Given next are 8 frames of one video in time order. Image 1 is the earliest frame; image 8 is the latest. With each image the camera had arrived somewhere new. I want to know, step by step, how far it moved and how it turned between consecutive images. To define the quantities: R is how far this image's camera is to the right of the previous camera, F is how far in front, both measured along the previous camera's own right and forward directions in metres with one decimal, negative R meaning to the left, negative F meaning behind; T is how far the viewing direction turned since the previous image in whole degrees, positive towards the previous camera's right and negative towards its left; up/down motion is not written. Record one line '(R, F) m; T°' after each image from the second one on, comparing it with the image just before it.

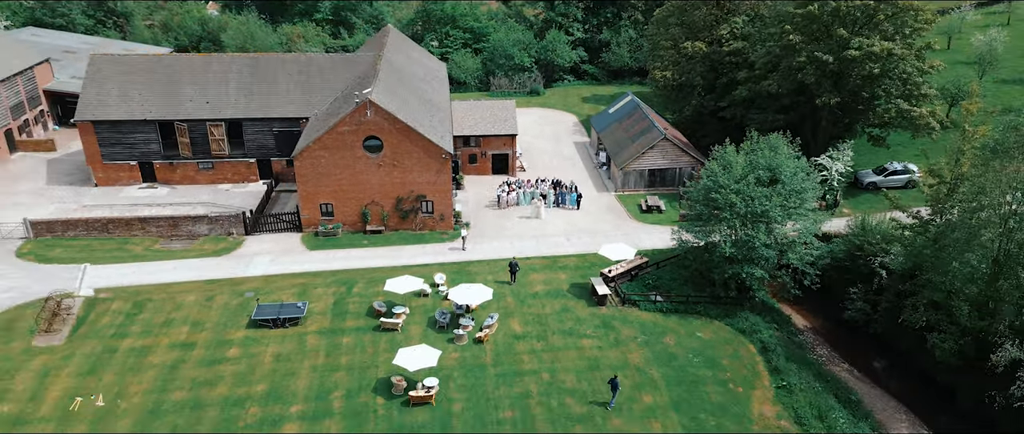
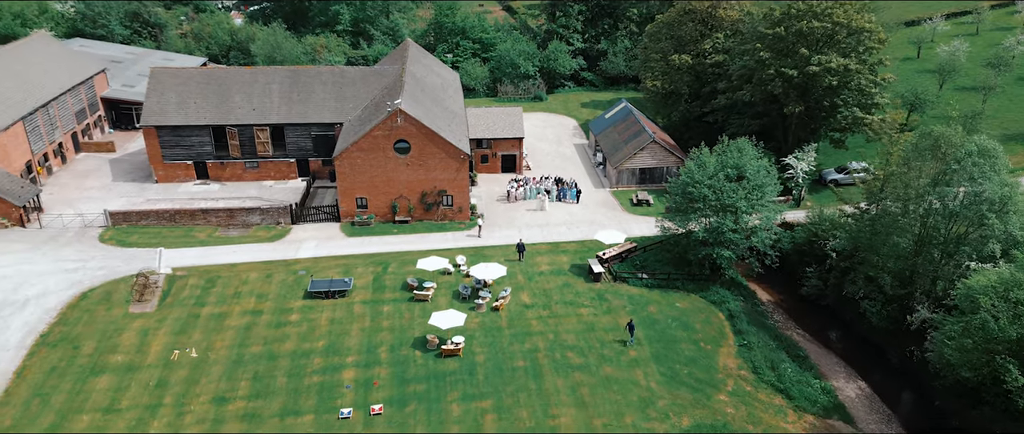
(-0.8, -6.0) m; 0°
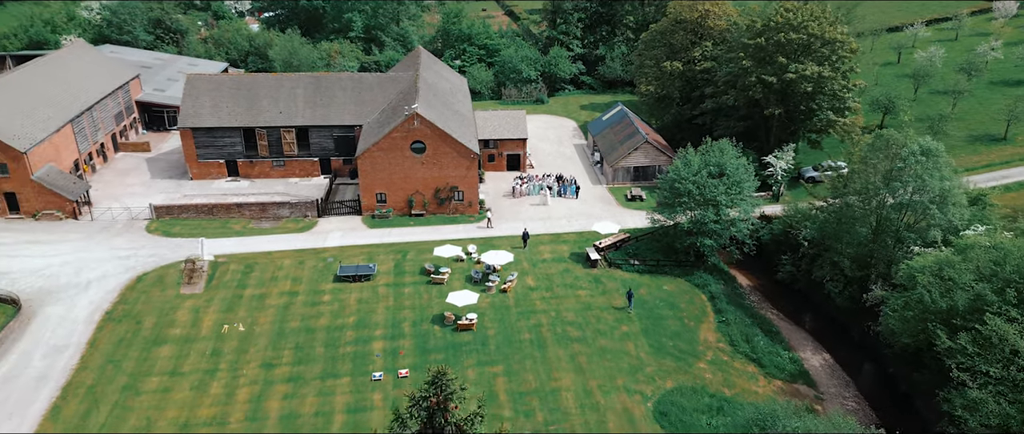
(-0.6, -4.4) m; 0°
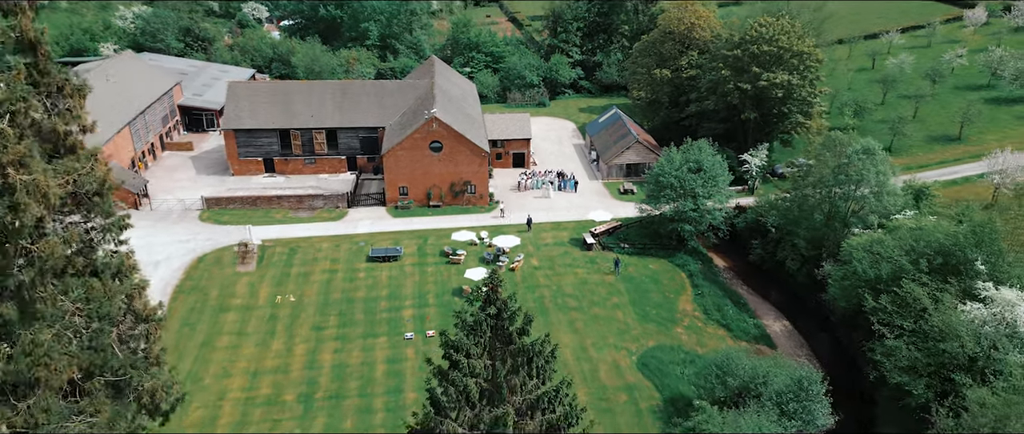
(-0.7, -6.4) m; 0°
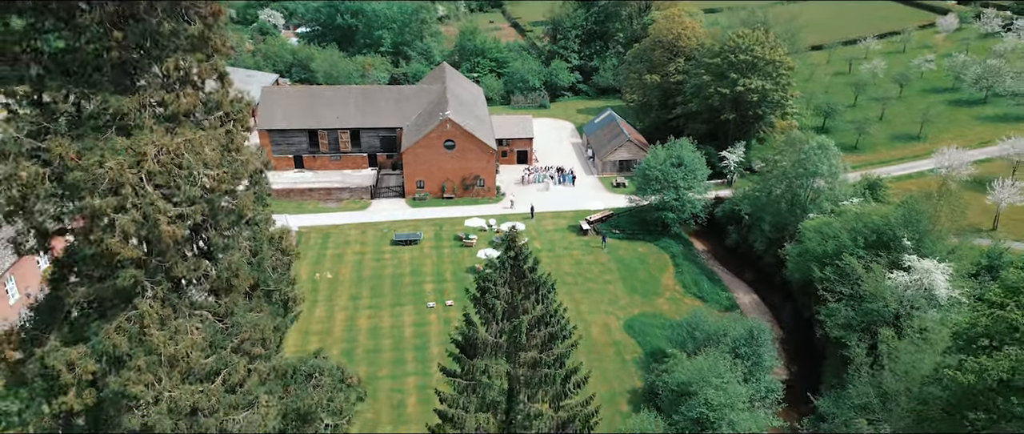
(-0.6, -6.7) m; 0°
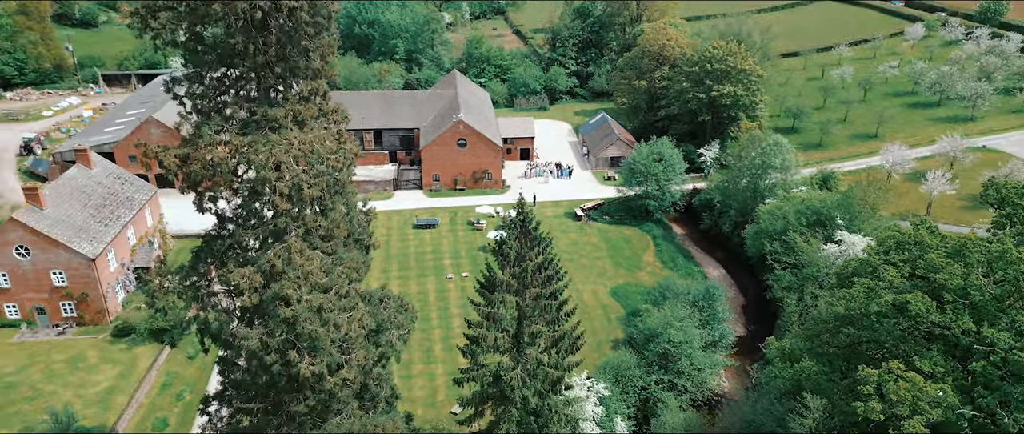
(-0.6, -8.8) m; 0°
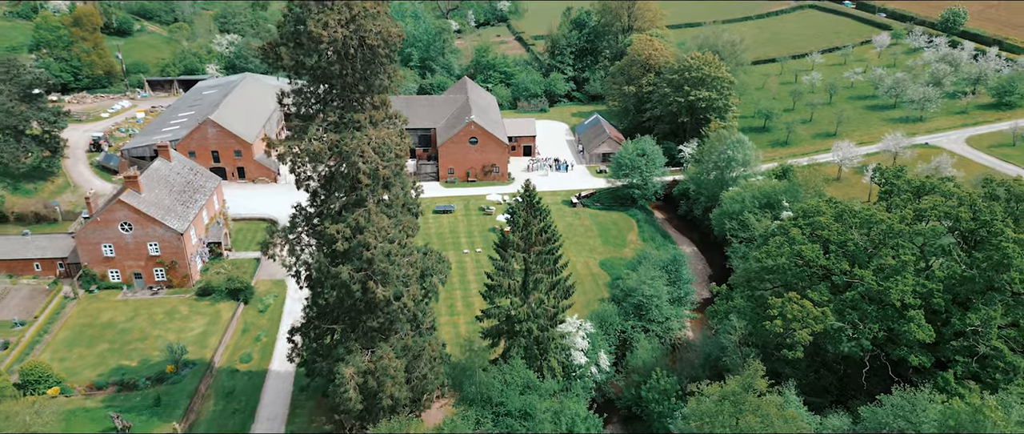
(-0.8, -10.8) m; 0°
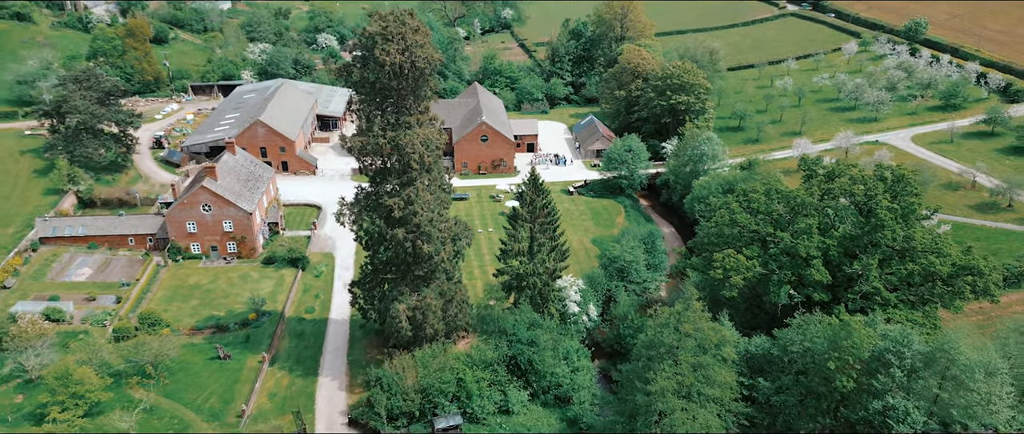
(-1.1, -12.6) m; 0°
